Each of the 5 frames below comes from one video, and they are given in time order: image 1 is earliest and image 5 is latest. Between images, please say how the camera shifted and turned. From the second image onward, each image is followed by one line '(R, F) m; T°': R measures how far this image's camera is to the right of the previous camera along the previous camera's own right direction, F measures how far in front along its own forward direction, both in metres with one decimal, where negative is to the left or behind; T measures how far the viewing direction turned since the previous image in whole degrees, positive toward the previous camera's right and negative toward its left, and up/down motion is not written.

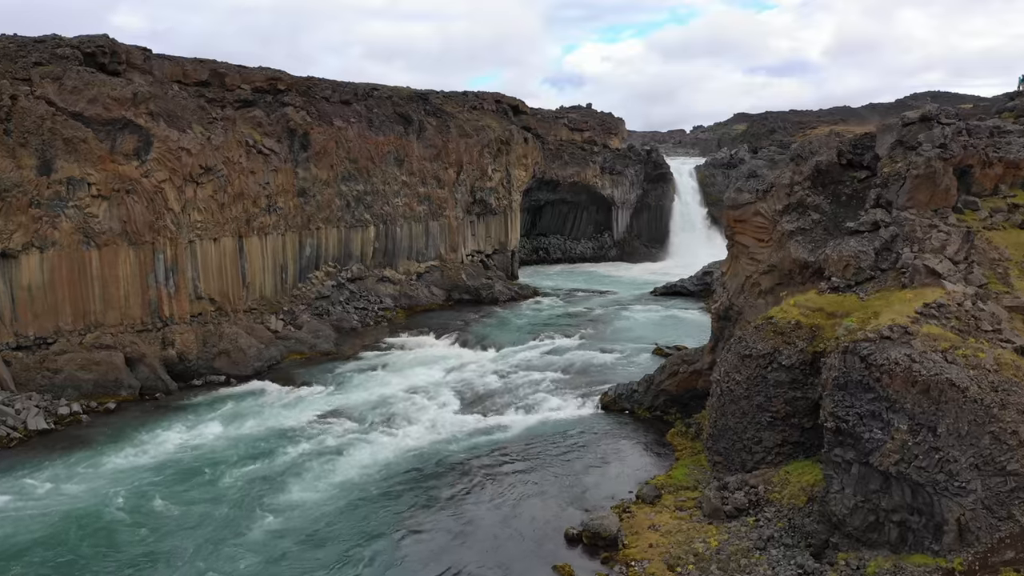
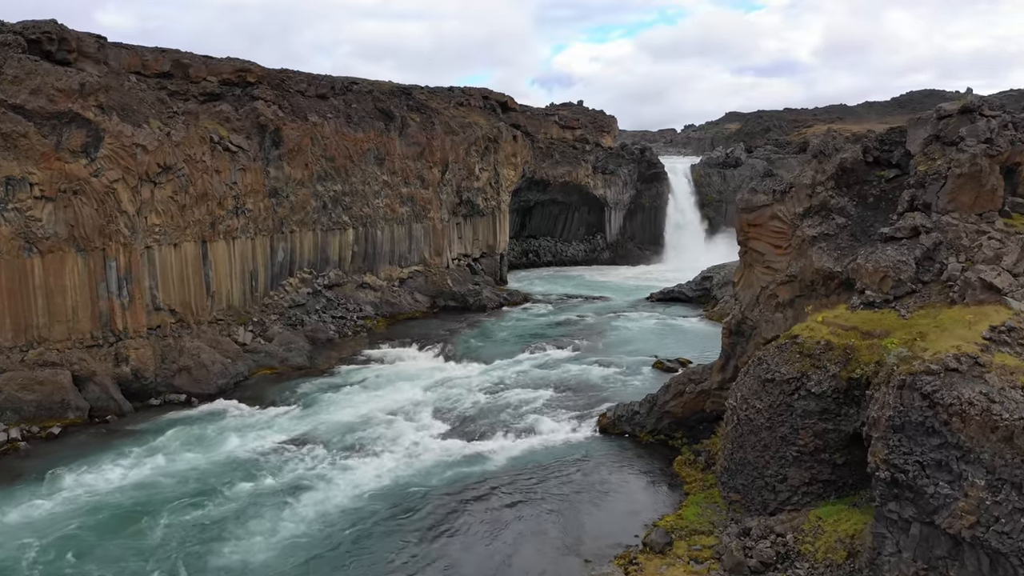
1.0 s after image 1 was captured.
(0.0, +1.9) m; +1°
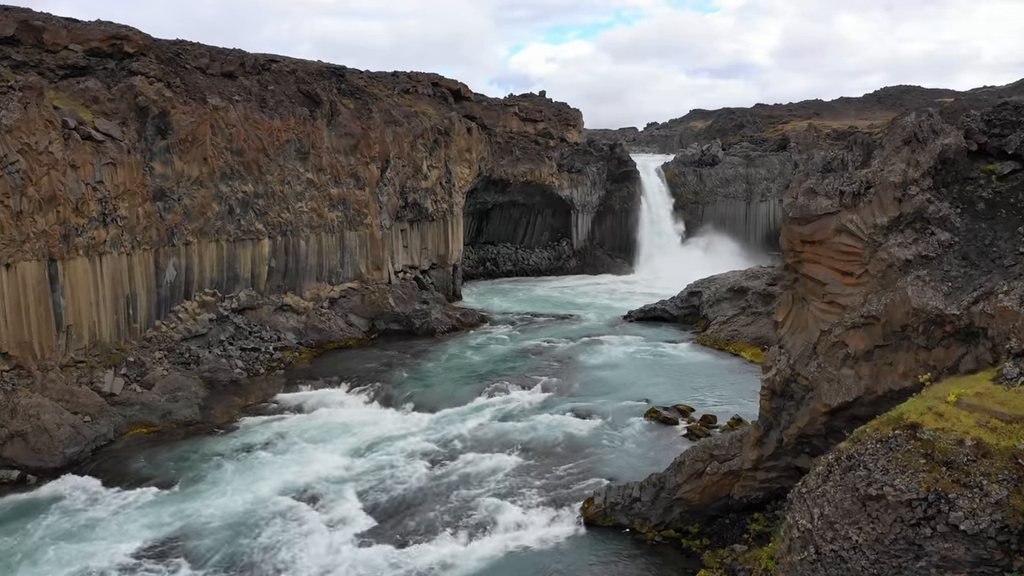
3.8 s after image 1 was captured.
(+0.1, +5.1) m; +3°
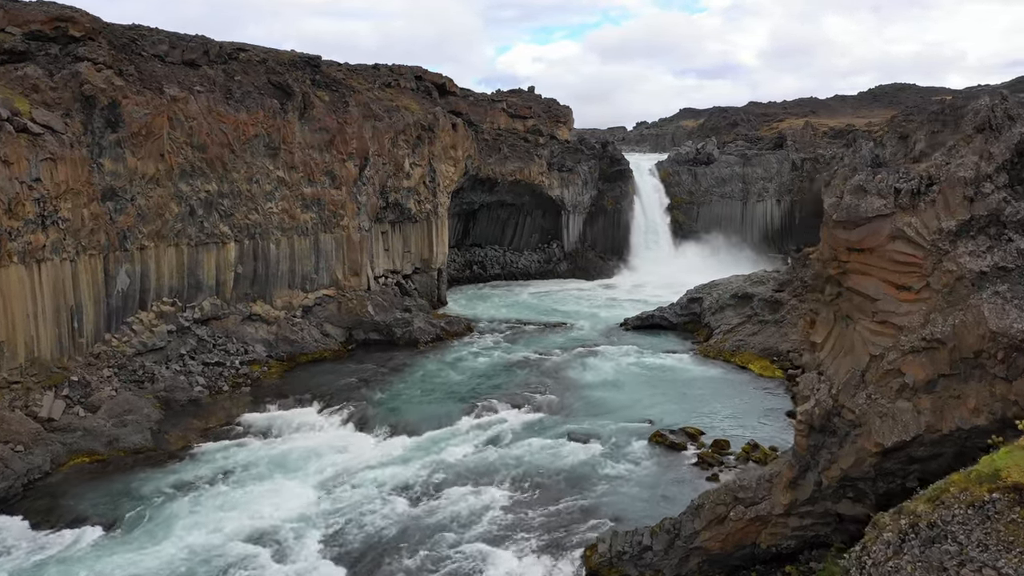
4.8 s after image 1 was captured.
(0.0, +1.8) m; +1°
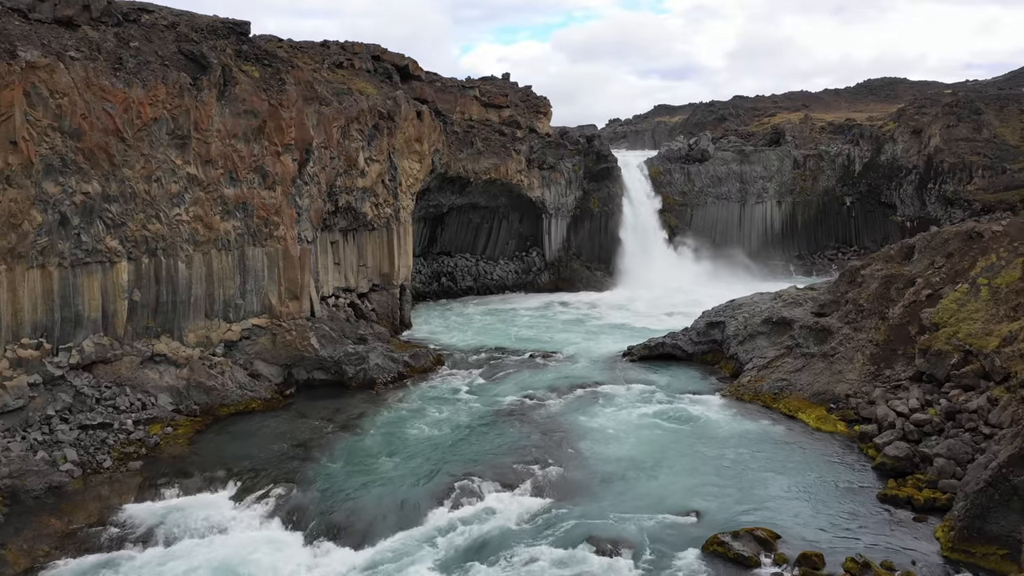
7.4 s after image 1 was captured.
(-0.4, +4.9) m; +2°
